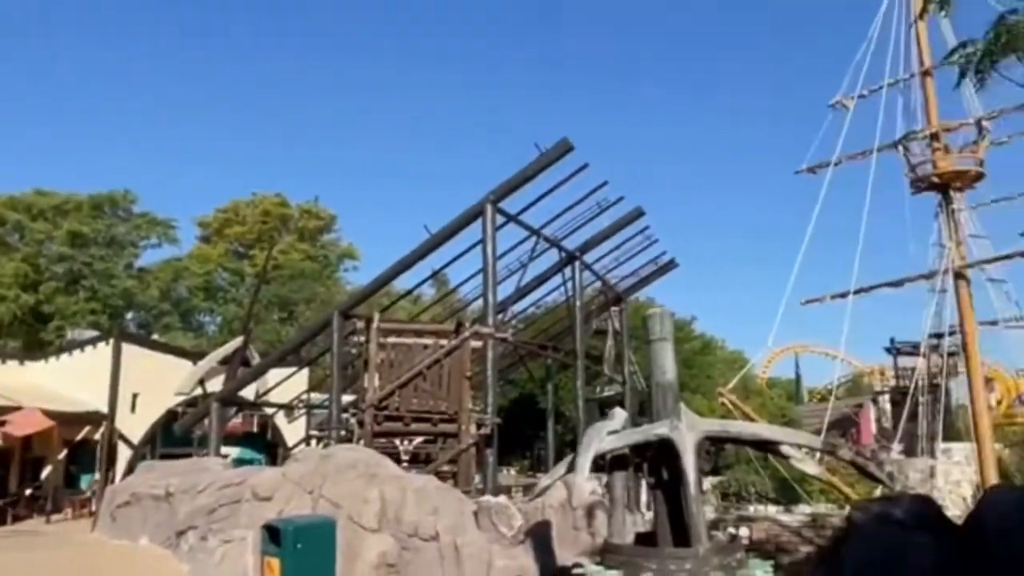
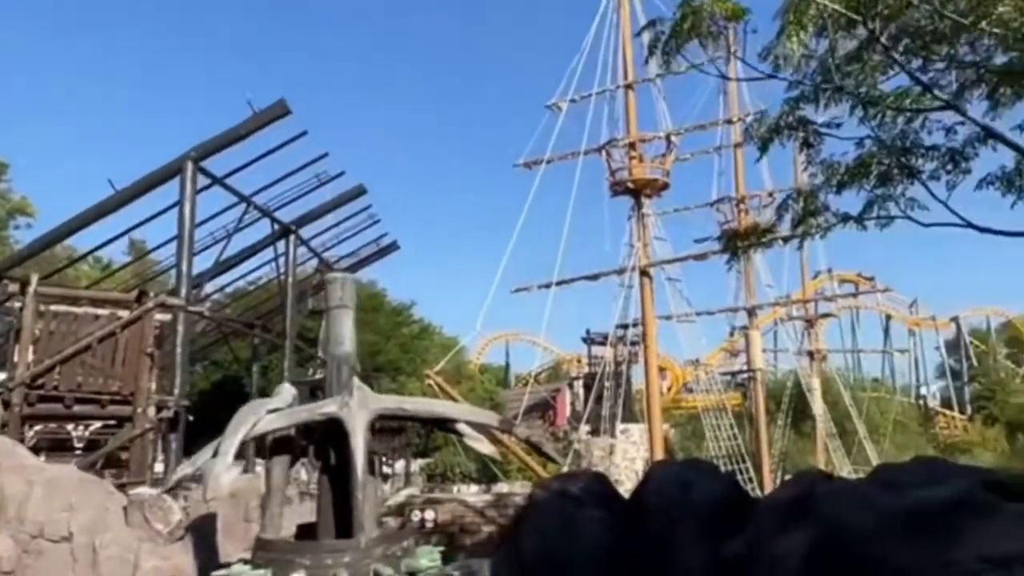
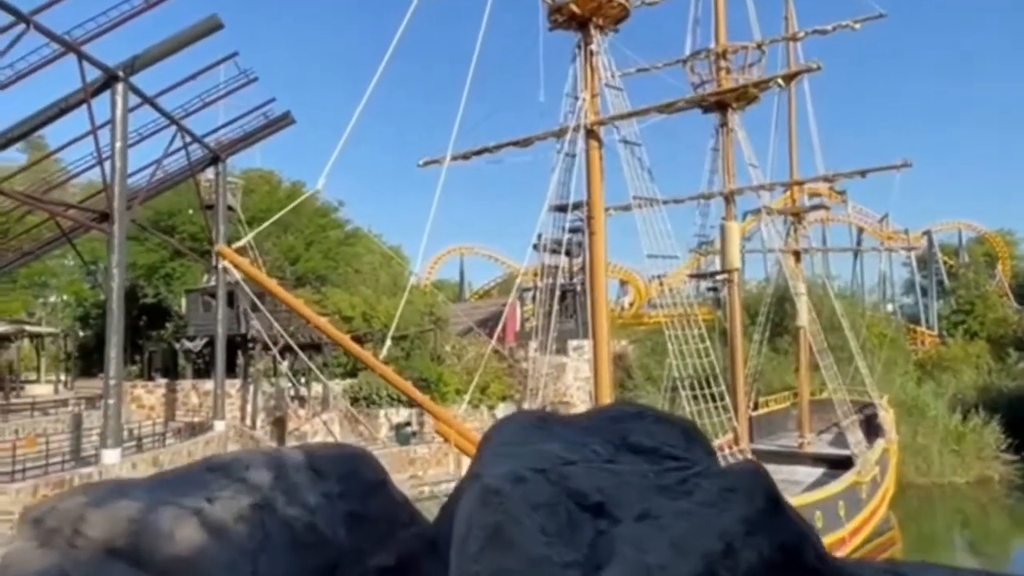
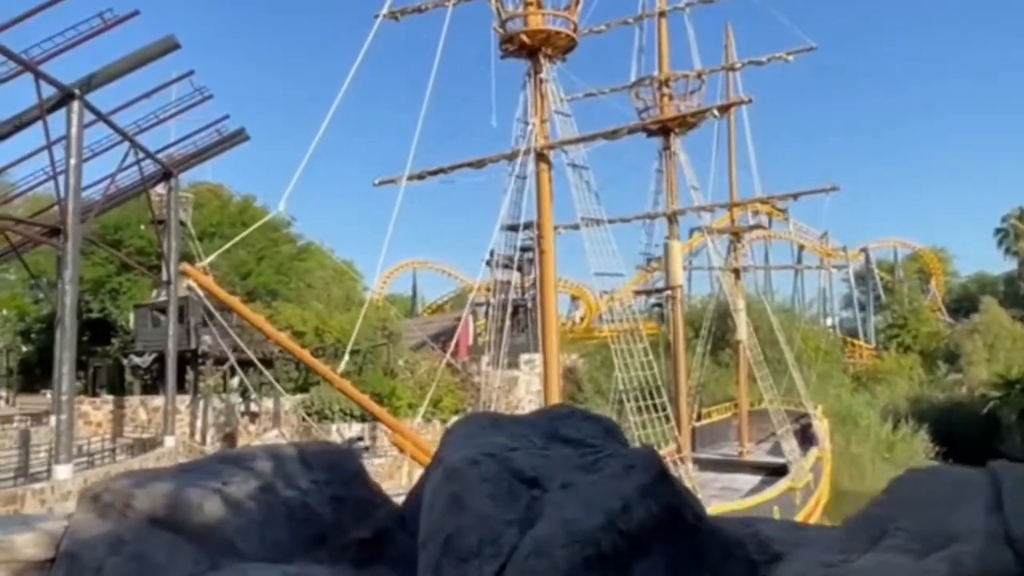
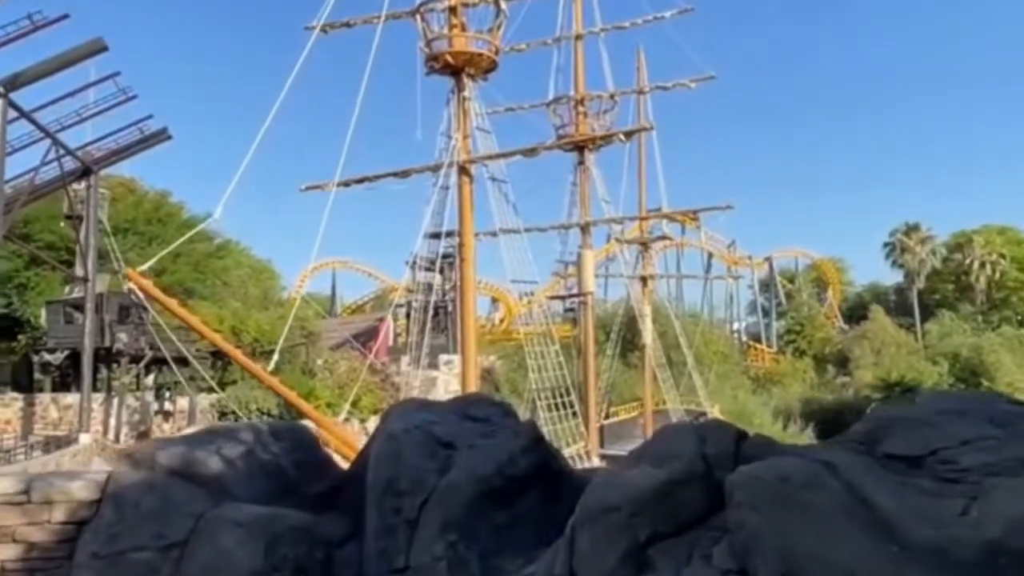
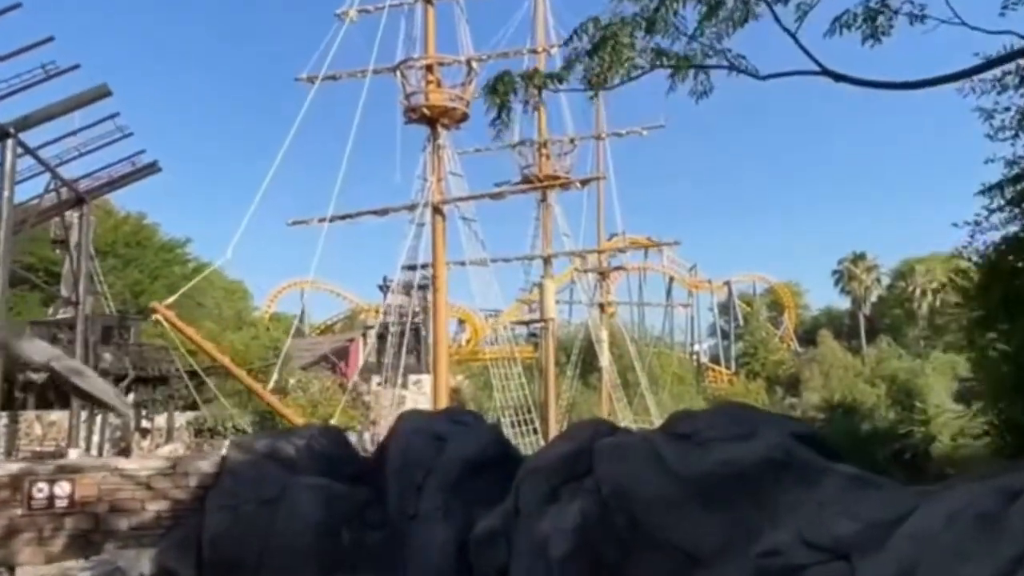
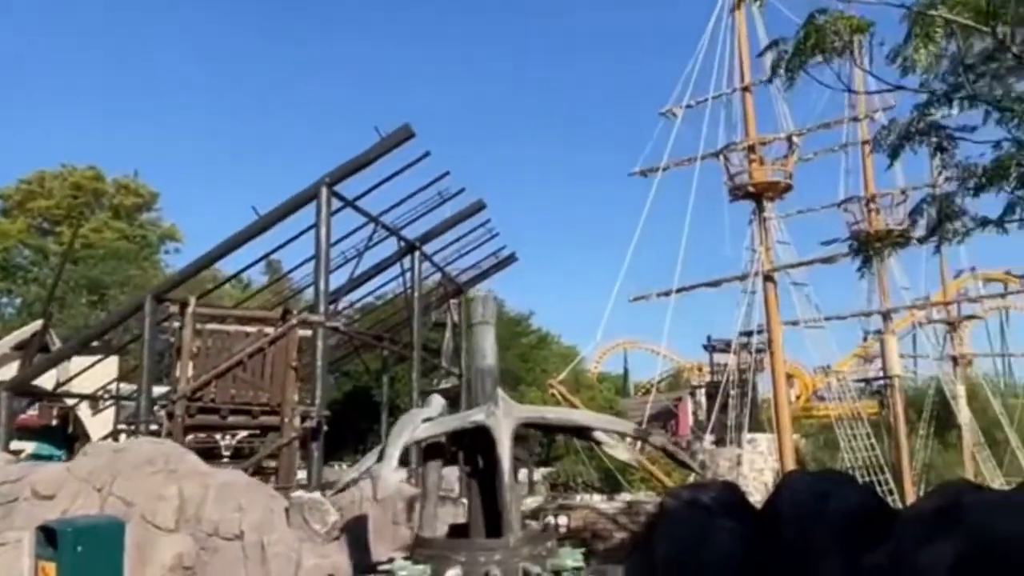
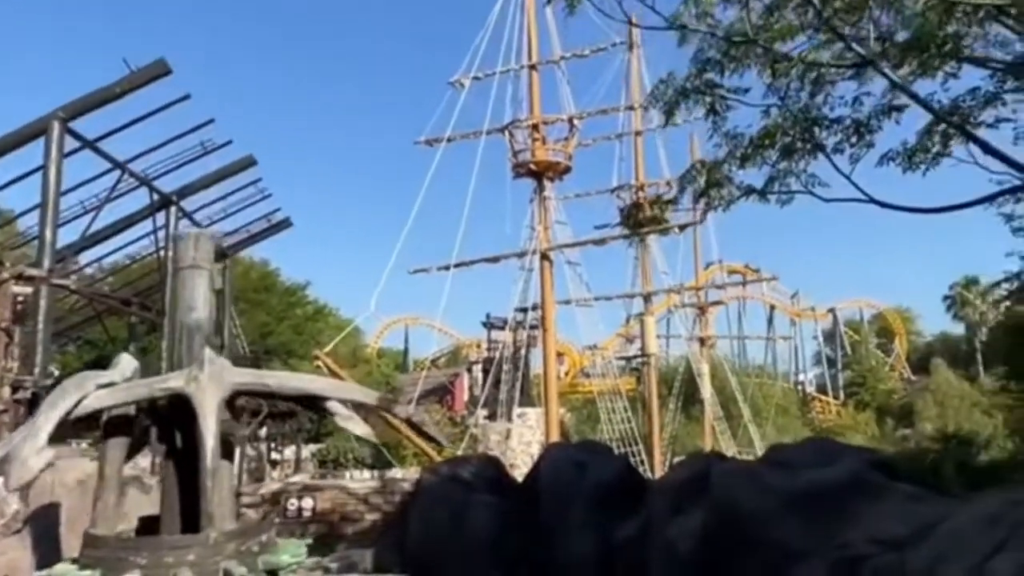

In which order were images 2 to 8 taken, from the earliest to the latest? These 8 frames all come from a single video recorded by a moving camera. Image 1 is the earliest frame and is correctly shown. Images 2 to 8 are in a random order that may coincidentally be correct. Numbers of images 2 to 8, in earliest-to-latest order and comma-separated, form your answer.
7, 2, 8, 6, 5, 4, 3
